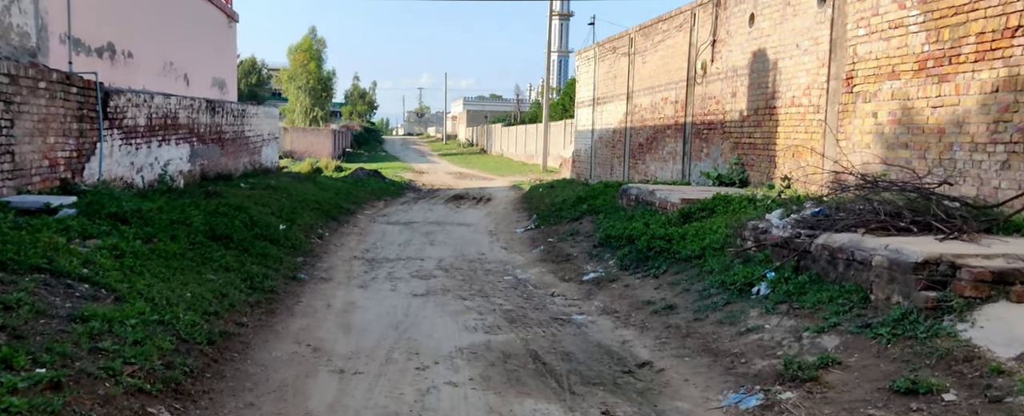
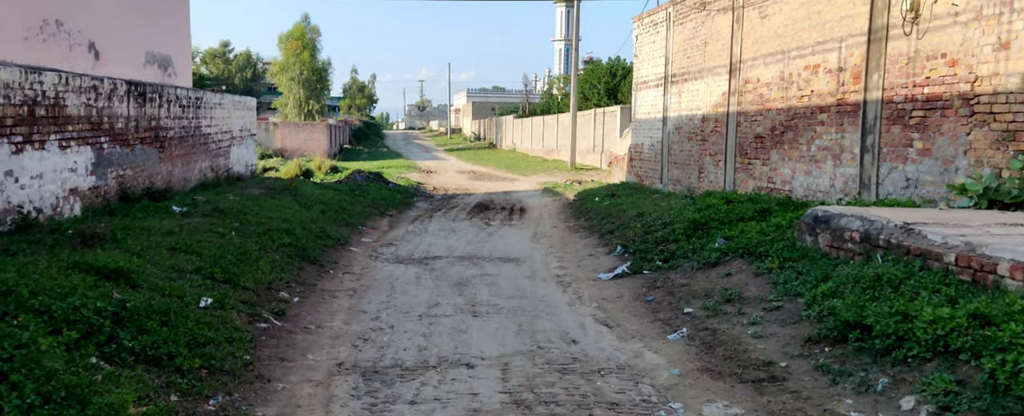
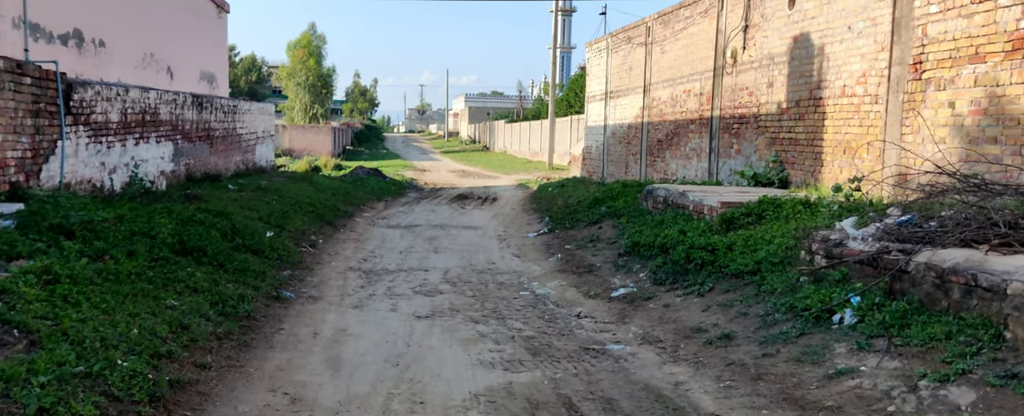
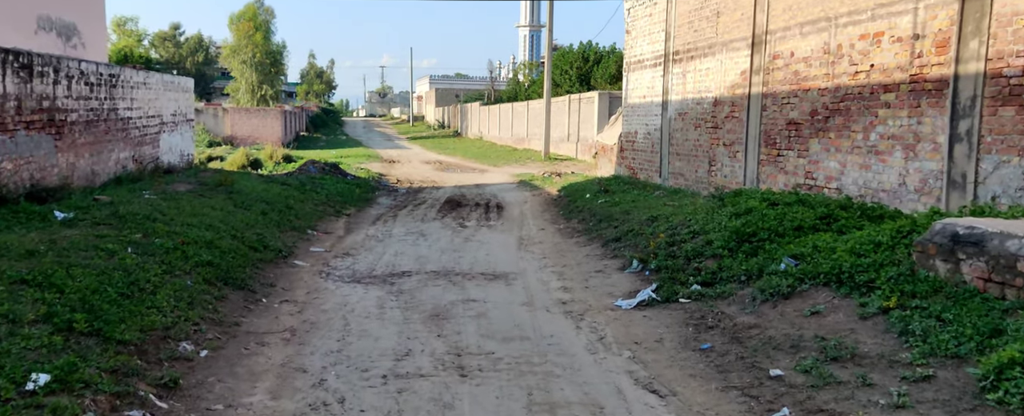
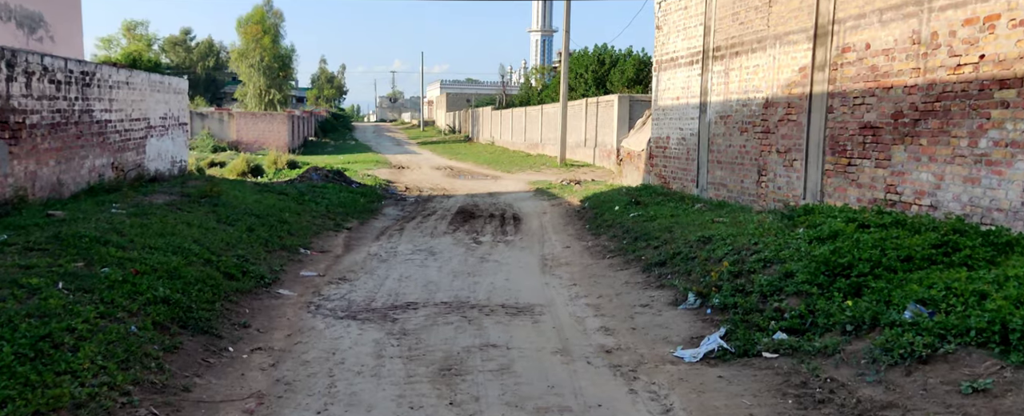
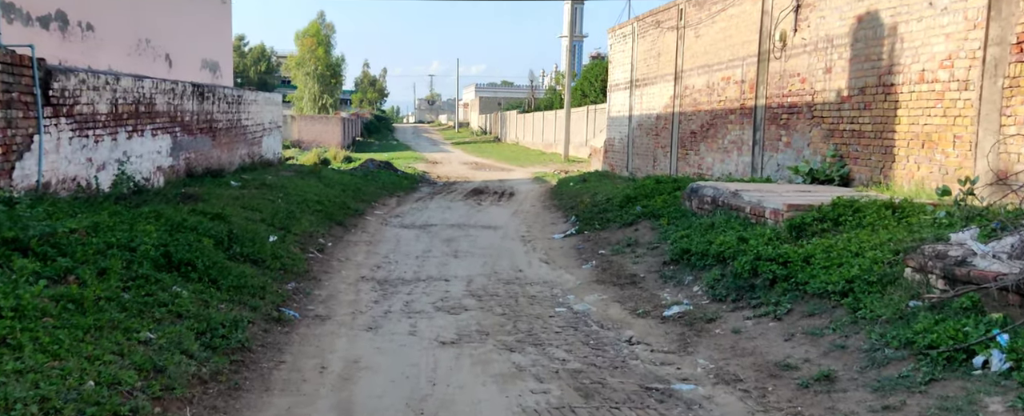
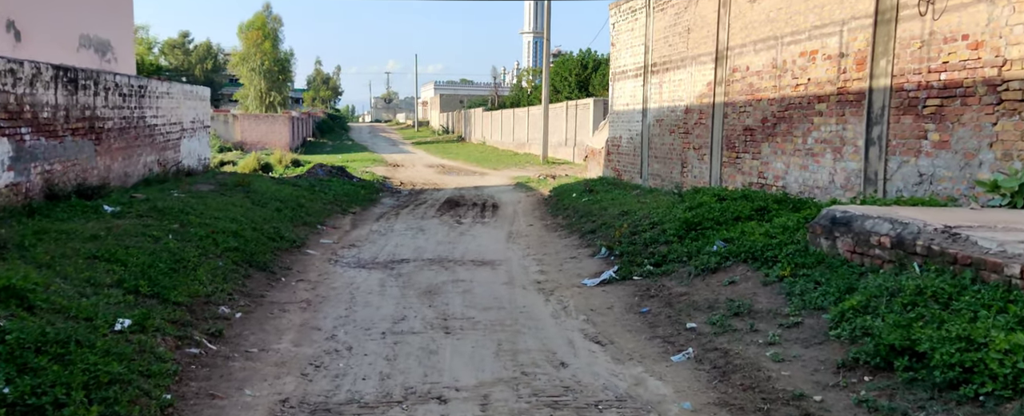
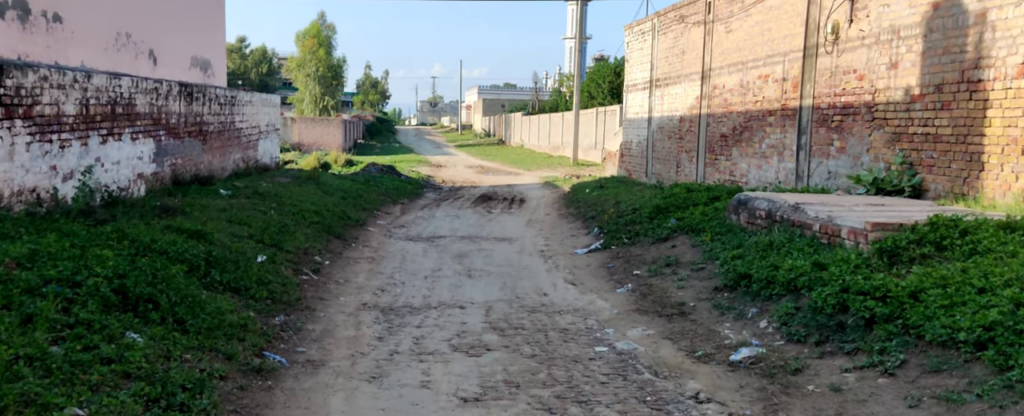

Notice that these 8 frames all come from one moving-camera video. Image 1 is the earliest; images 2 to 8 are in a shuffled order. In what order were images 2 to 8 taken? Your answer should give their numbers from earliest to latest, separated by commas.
3, 6, 8, 2, 7, 4, 5
